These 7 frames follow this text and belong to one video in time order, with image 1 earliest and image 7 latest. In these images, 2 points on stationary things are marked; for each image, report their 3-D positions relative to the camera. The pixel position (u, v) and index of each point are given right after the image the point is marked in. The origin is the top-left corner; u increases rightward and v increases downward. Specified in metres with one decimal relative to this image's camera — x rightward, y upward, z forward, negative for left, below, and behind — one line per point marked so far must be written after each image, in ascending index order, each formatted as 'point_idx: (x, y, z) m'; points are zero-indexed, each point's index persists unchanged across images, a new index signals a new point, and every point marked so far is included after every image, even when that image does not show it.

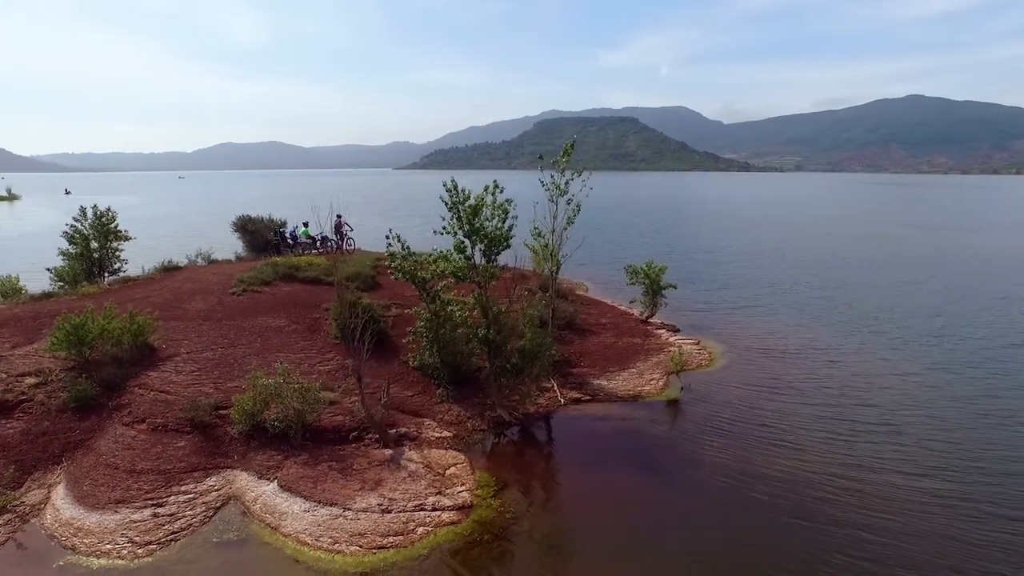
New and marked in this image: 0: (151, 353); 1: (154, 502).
0: (-8.4, -1.5, +14.3) m
1: (-5.8, -3.4, +9.8) m
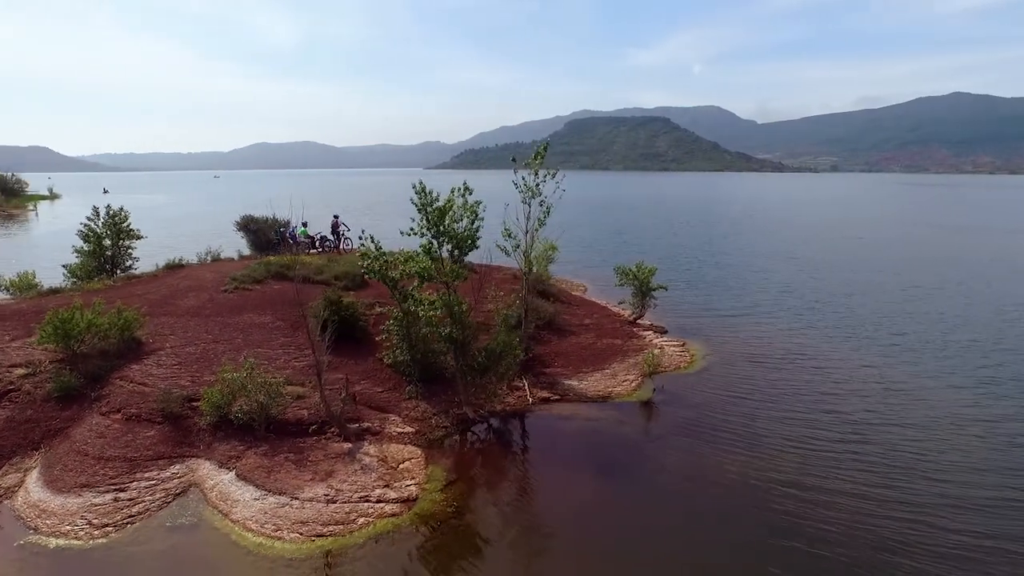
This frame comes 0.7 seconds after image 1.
0: (-9.2, -1.4, +15.0) m
1: (-6.7, -3.4, +10.4) m
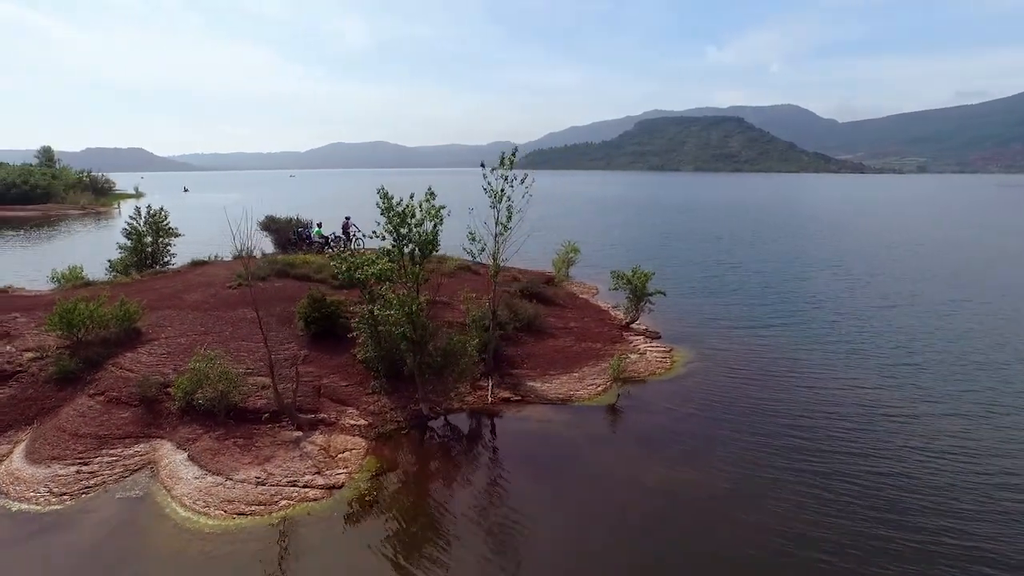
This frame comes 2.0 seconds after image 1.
0: (-10.1, -1.3, +16.5) m
1: (-8.1, -3.3, +11.6) m
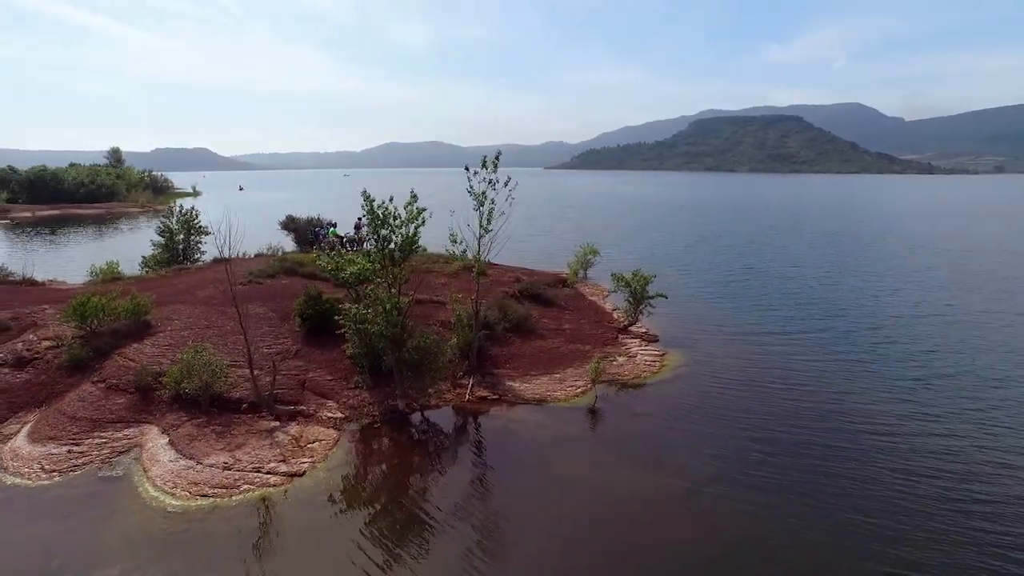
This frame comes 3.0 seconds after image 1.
0: (-10.5, -1.2, +17.6) m
1: (-9.0, -3.2, +12.7) m
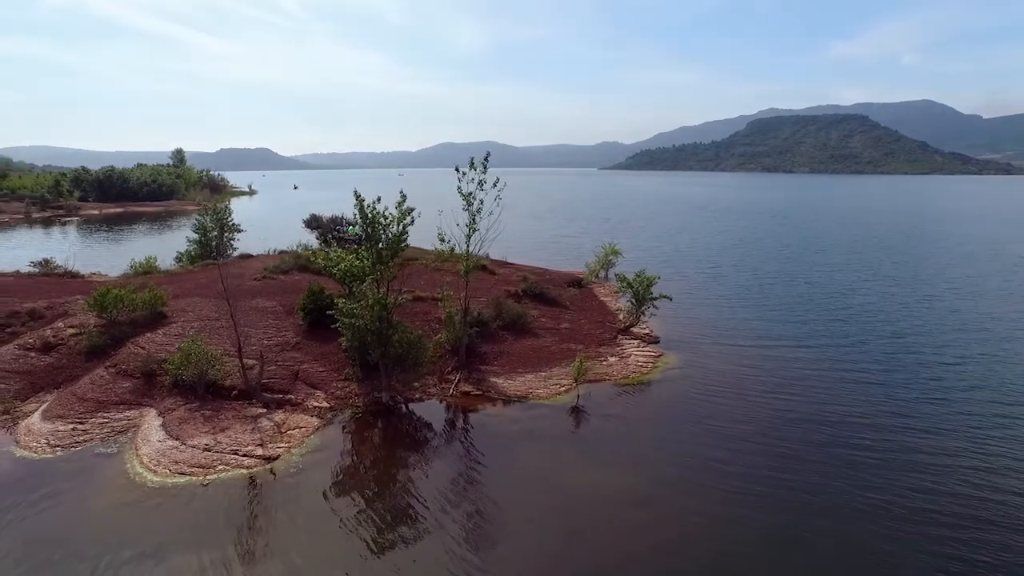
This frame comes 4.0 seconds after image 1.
0: (-10.8, -0.9, +18.9) m
1: (-9.7, -3.0, +13.8) m
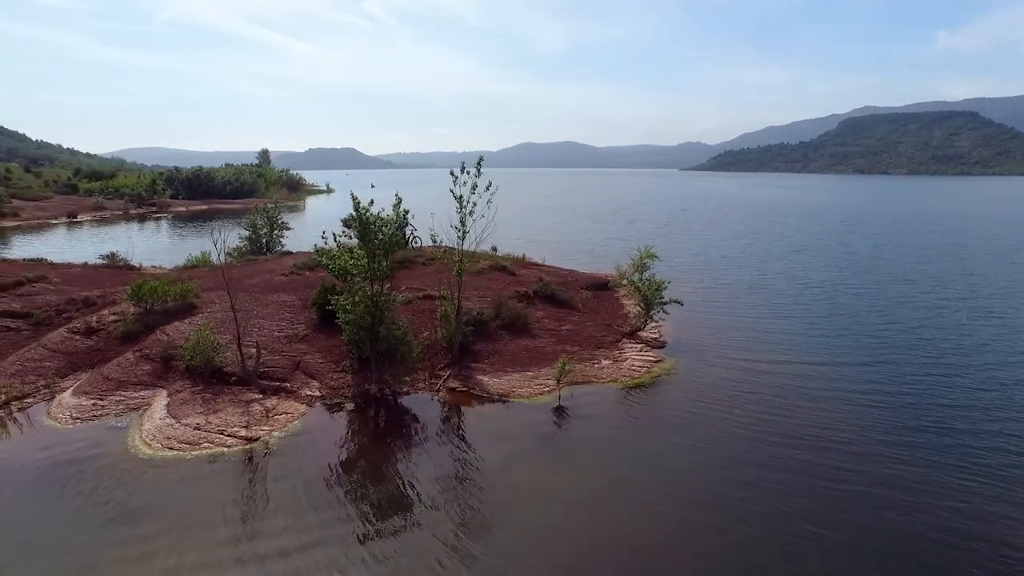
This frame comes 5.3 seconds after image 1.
0: (-10.8, -0.7, +20.7) m
1: (-10.4, -2.8, +15.5) m
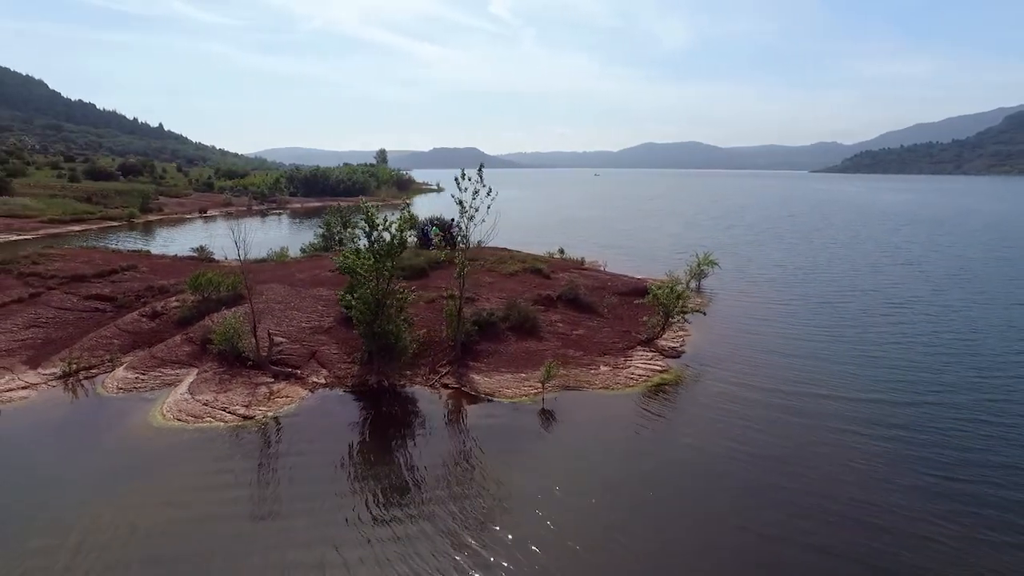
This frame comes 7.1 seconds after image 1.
0: (-10.2, -0.4, +23.2) m
1: (-10.8, -2.5, +18.0) m
